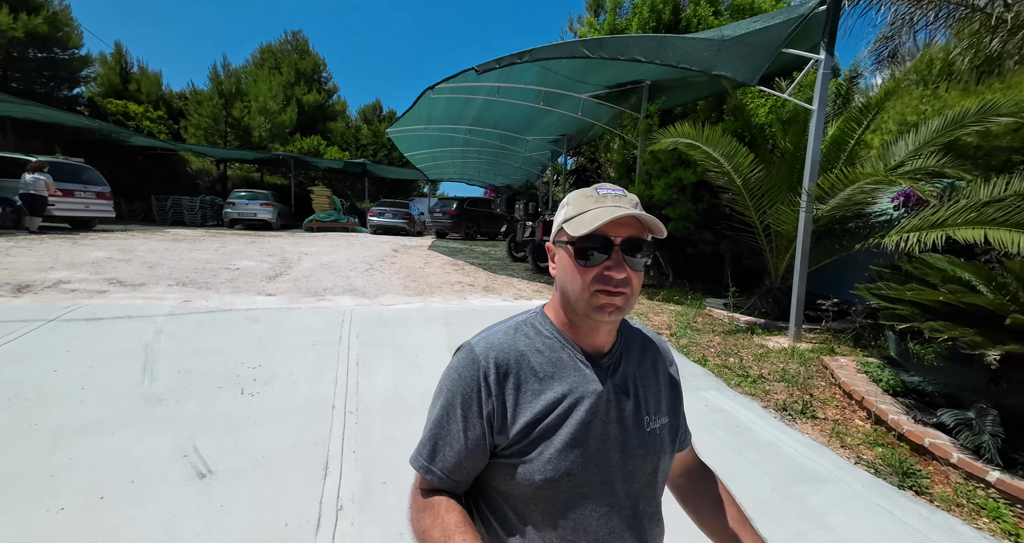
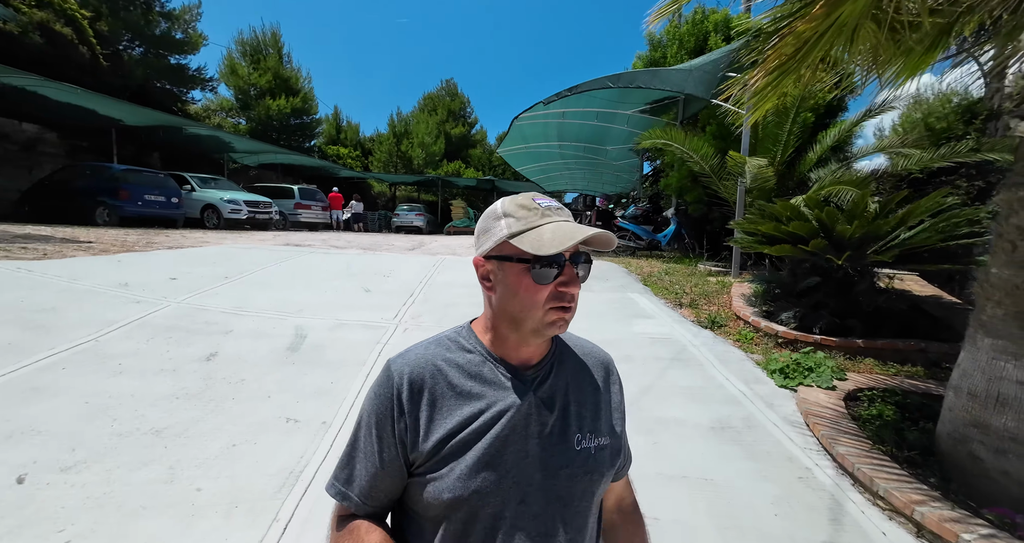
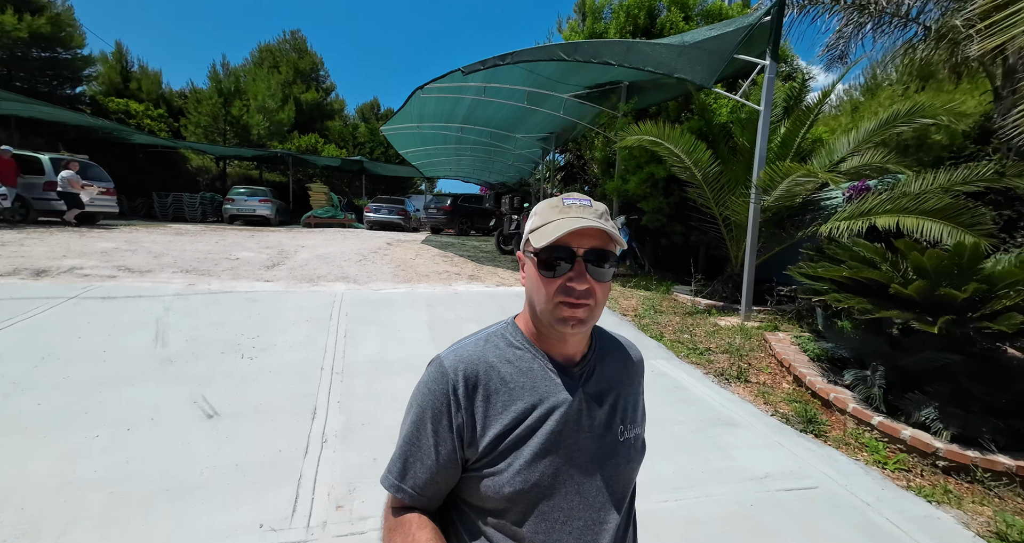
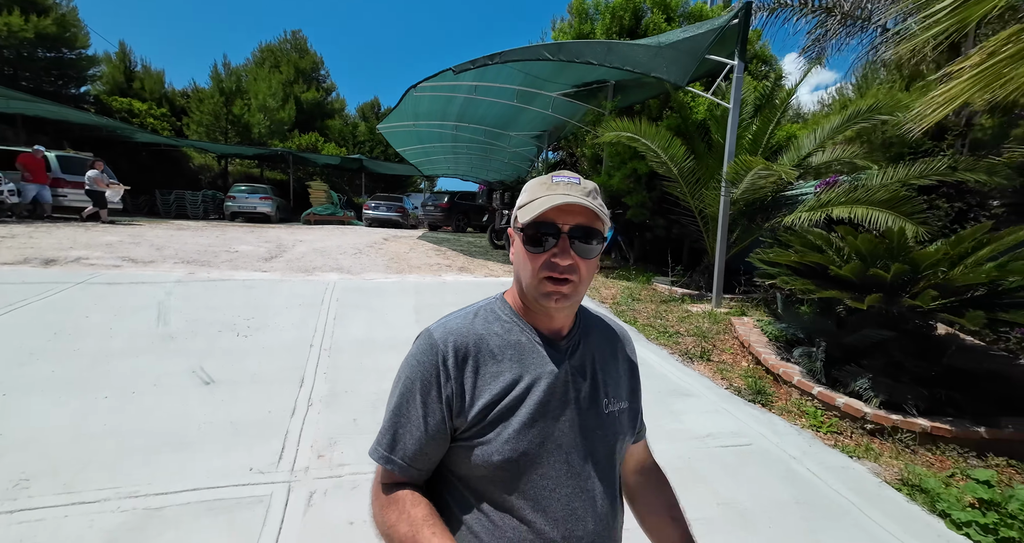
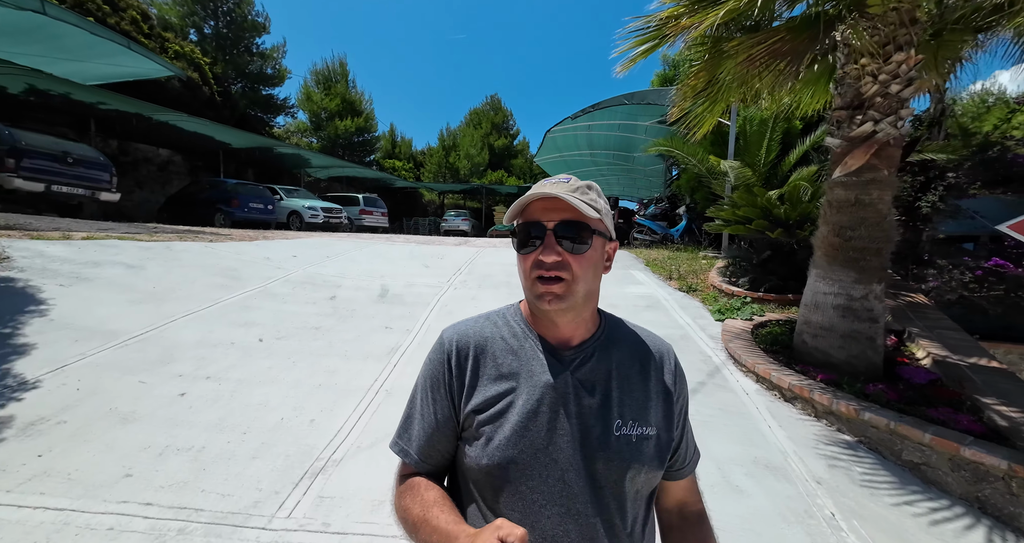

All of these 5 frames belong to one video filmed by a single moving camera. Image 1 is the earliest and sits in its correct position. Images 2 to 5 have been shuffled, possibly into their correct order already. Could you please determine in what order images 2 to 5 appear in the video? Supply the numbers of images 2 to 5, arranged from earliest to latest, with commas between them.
3, 4, 2, 5
